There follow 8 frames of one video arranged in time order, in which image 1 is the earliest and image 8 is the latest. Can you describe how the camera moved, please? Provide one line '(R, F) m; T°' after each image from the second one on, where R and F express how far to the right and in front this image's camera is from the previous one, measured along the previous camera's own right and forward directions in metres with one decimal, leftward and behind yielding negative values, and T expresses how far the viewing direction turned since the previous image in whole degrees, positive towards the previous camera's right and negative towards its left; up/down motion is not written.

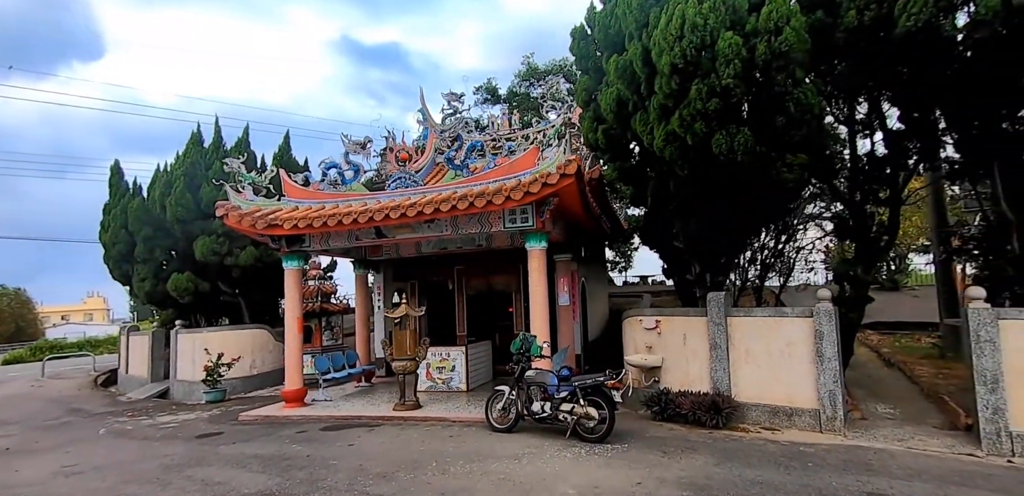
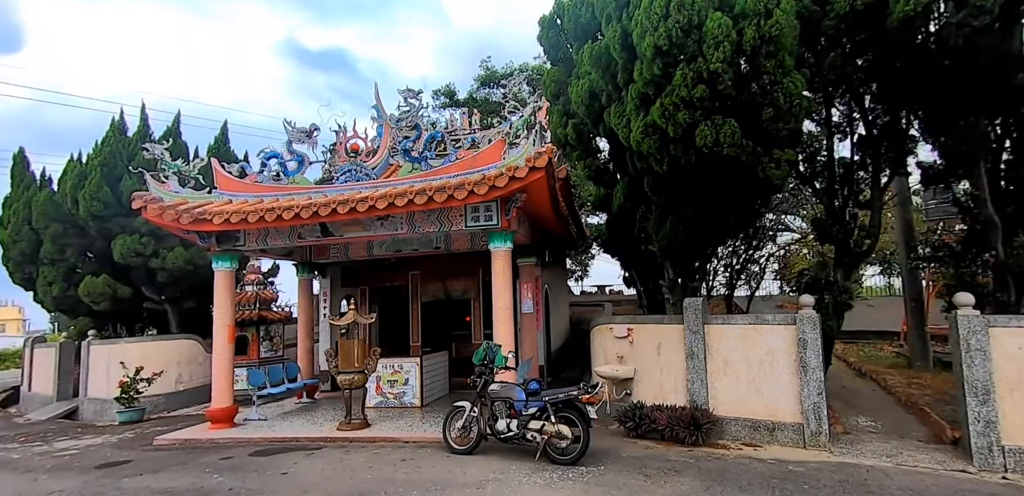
(-0.1, +0.7) m; +5°
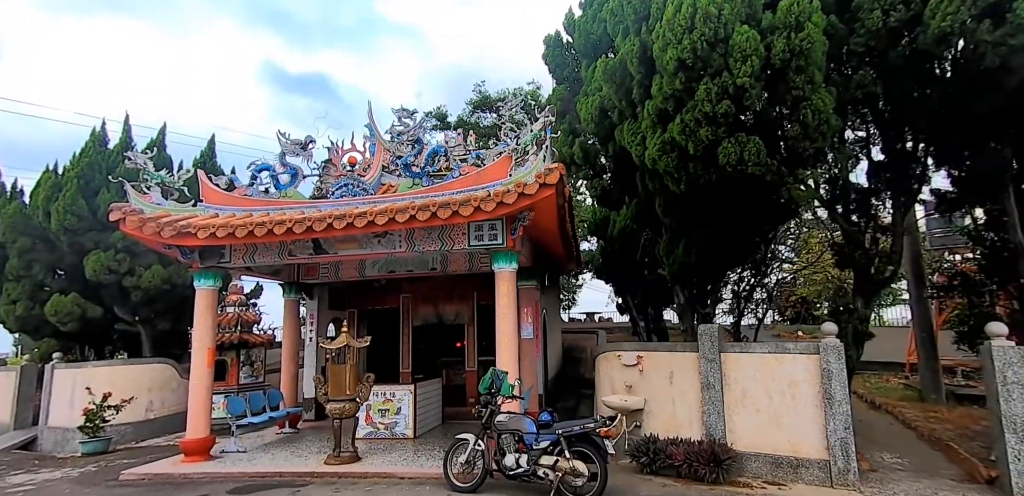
(-0.3, +0.4) m; +2°
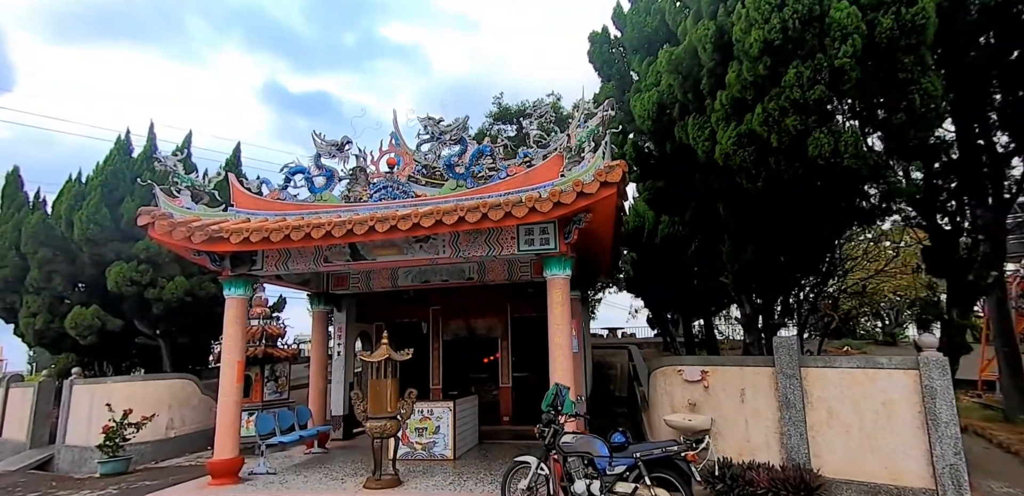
(-0.5, +0.5) m; -1°
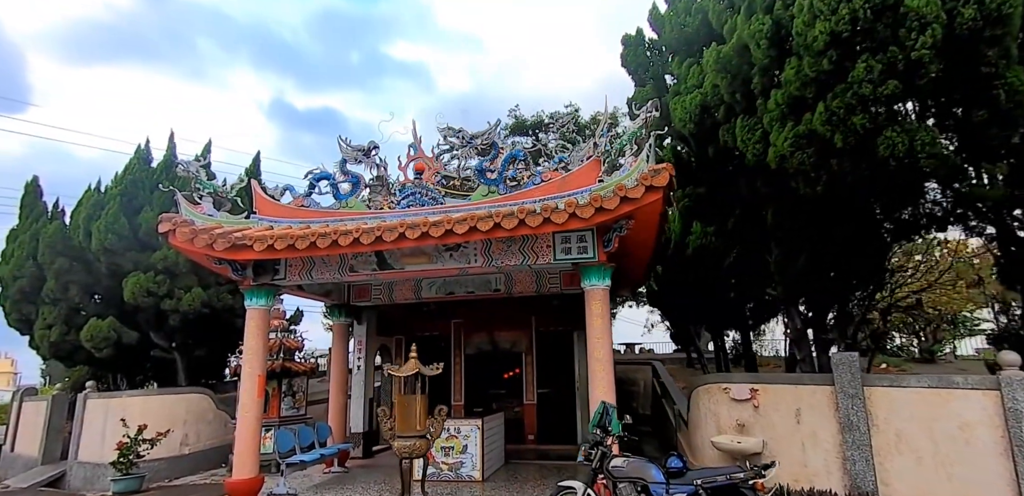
(-0.3, +0.4) m; -1°
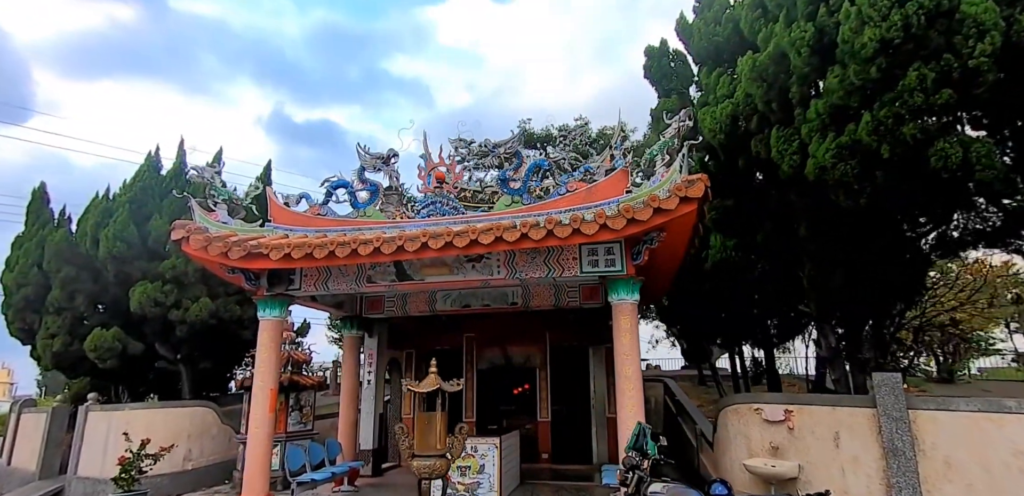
(-0.3, +0.2) m; 0°
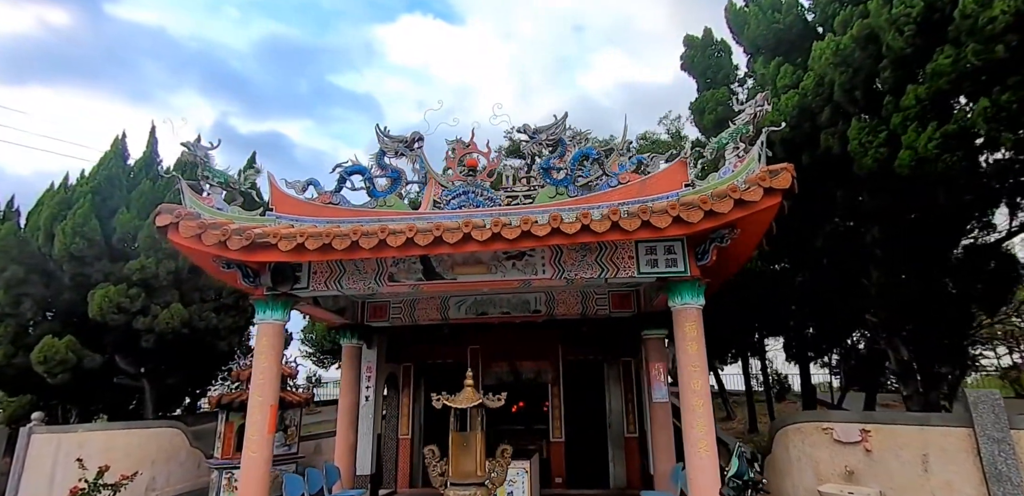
(-0.9, +0.8) m; +4°
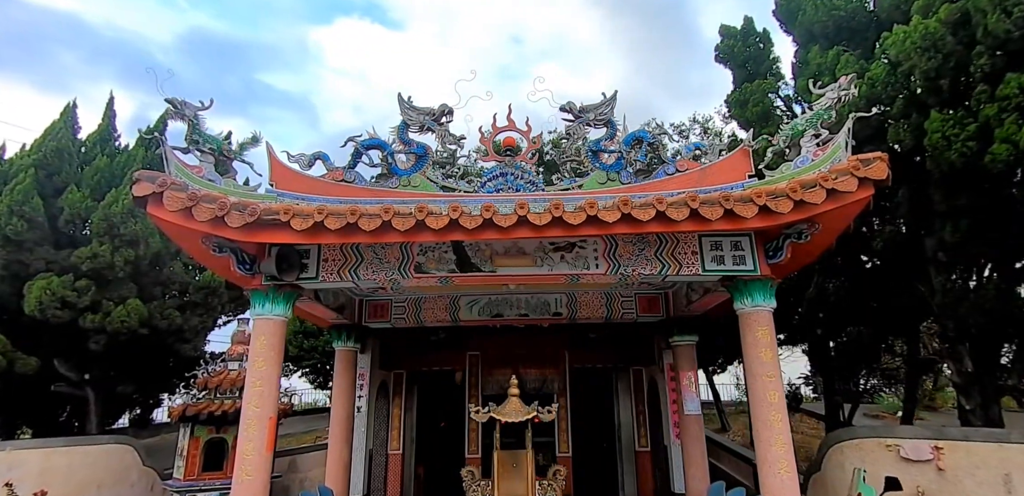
(-0.9, +0.8) m; +5°
